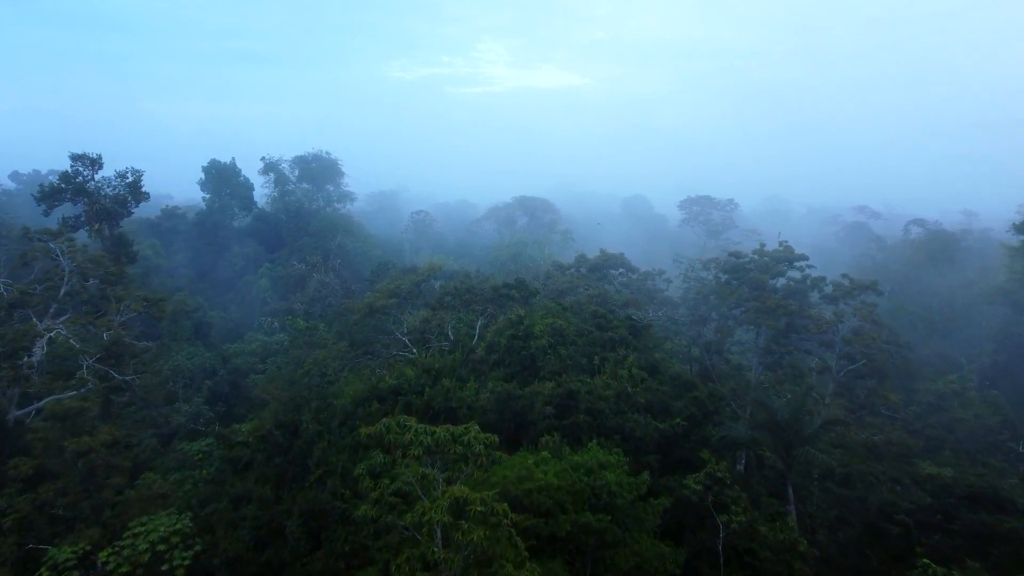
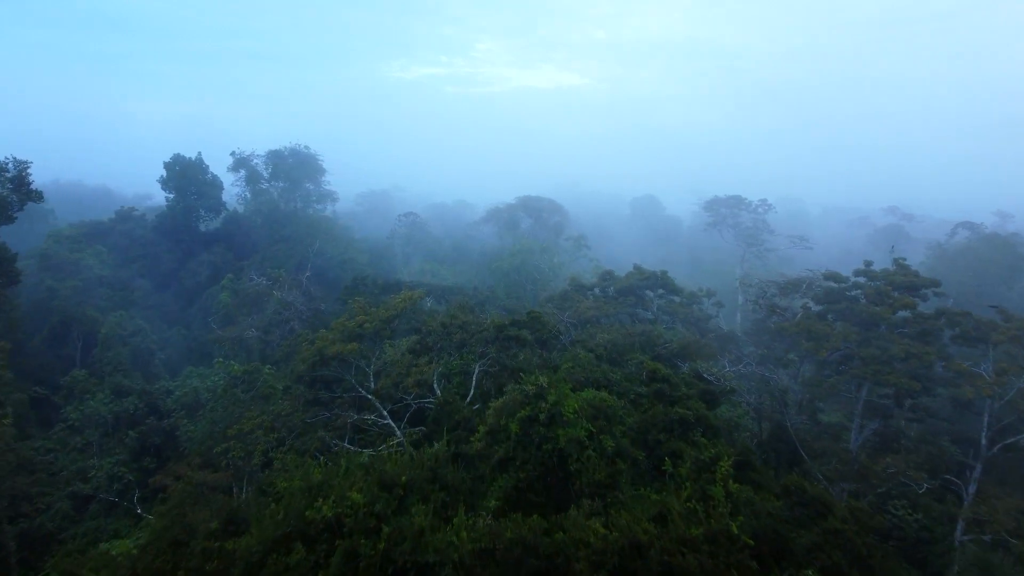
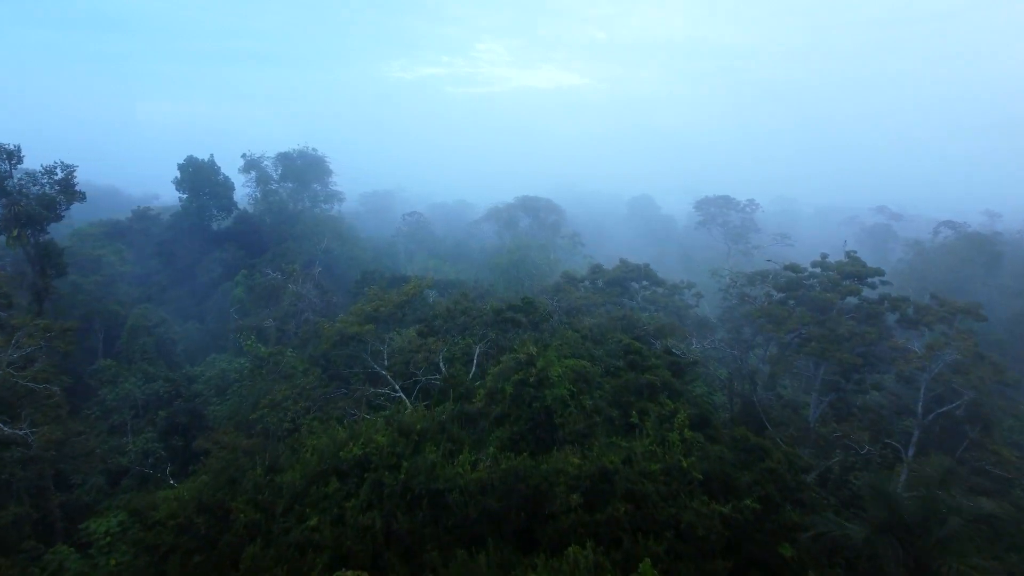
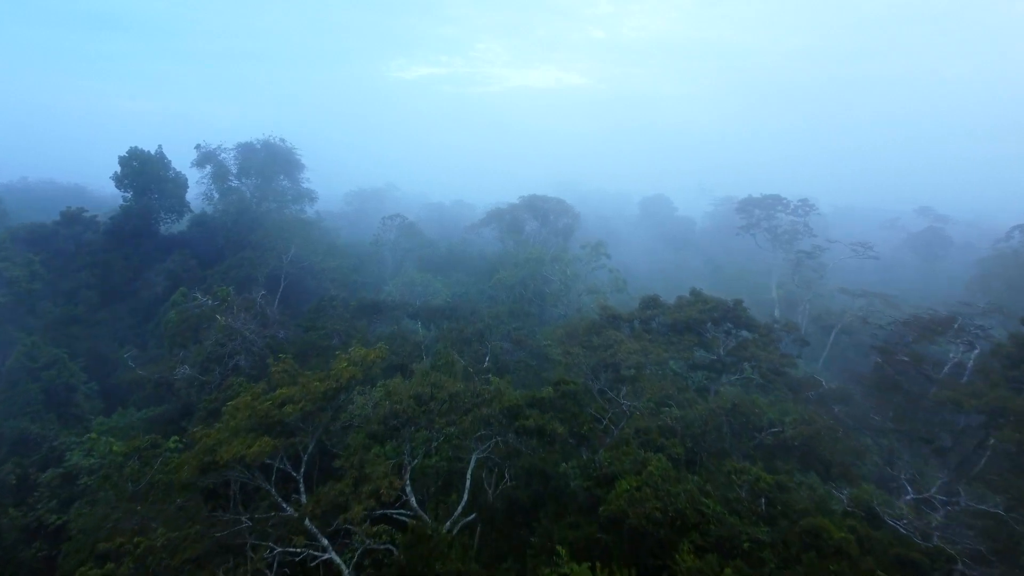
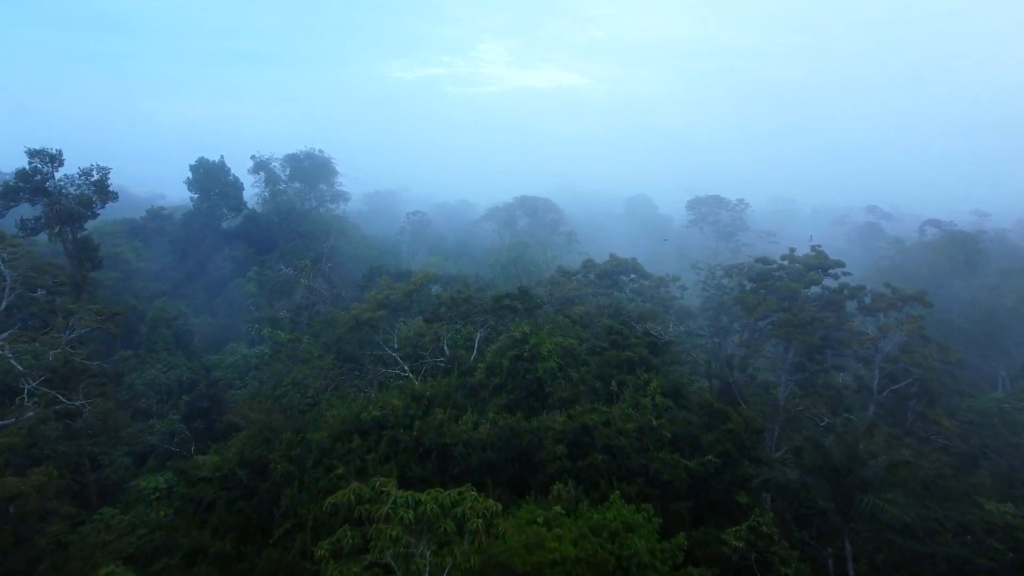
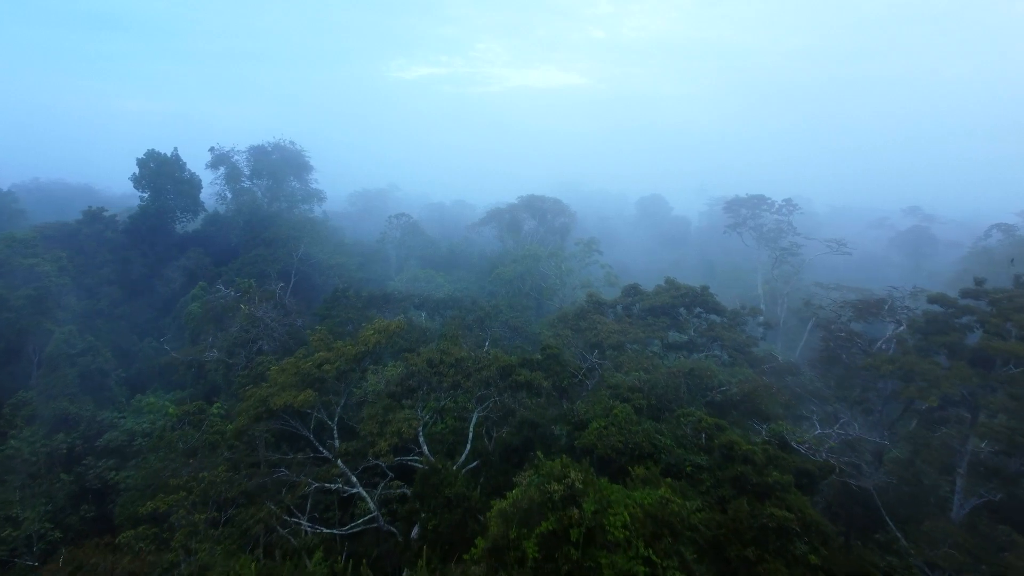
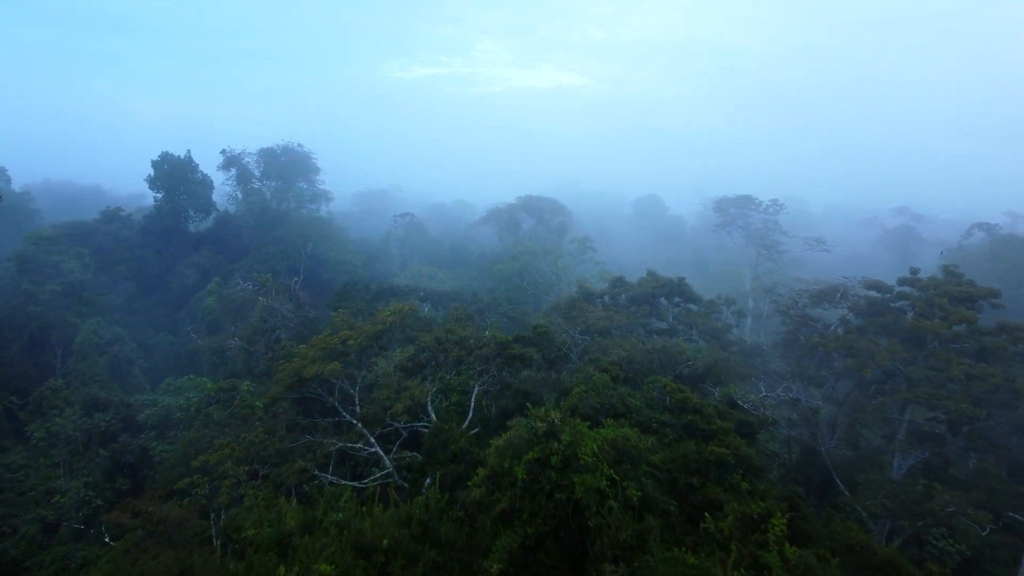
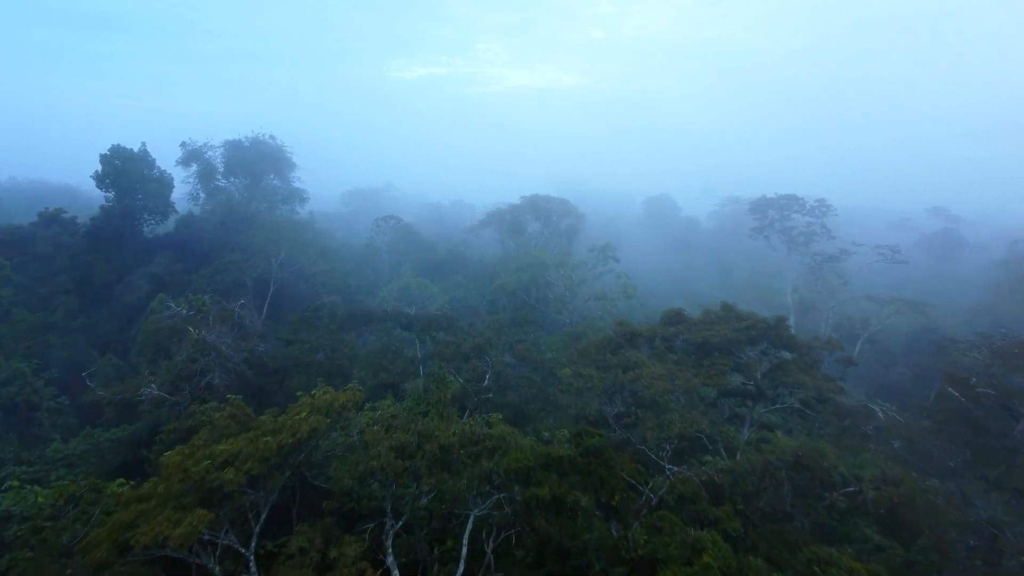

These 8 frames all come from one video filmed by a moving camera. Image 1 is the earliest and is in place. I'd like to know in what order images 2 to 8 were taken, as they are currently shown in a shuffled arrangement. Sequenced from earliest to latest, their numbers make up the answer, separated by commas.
5, 3, 2, 7, 6, 4, 8
